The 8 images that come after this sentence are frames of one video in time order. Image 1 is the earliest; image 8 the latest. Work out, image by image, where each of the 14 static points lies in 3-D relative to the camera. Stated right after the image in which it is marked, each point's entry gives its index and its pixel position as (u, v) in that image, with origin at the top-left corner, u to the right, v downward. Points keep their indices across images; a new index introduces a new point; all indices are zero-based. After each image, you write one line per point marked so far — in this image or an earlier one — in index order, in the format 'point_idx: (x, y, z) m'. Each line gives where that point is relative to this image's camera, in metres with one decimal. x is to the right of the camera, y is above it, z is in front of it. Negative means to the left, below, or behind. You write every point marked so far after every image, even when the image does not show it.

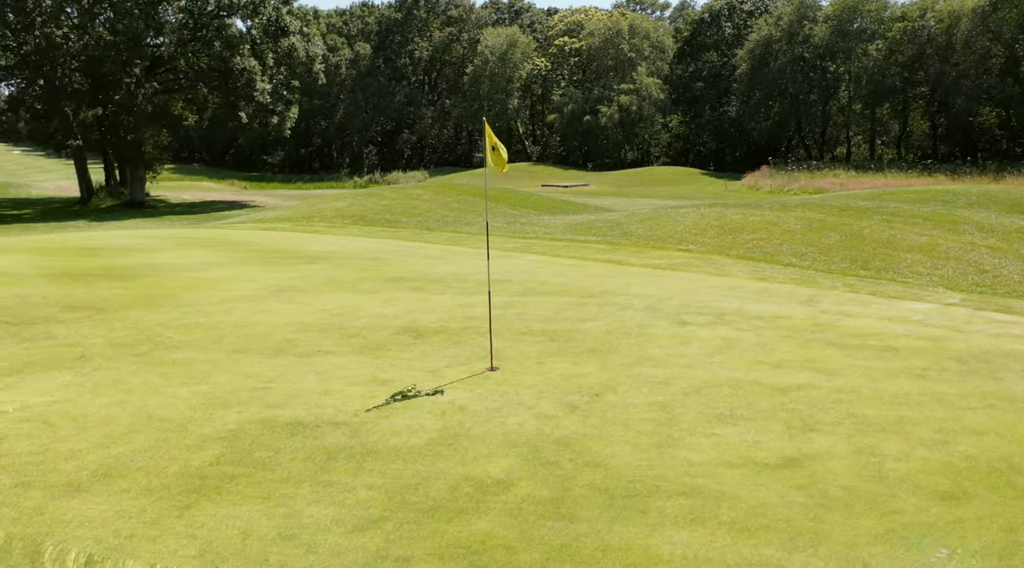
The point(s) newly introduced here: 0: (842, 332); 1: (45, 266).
0: (+3.2, -0.5, +8.3) m
1: (-7.0, +0.4, +12.6) m
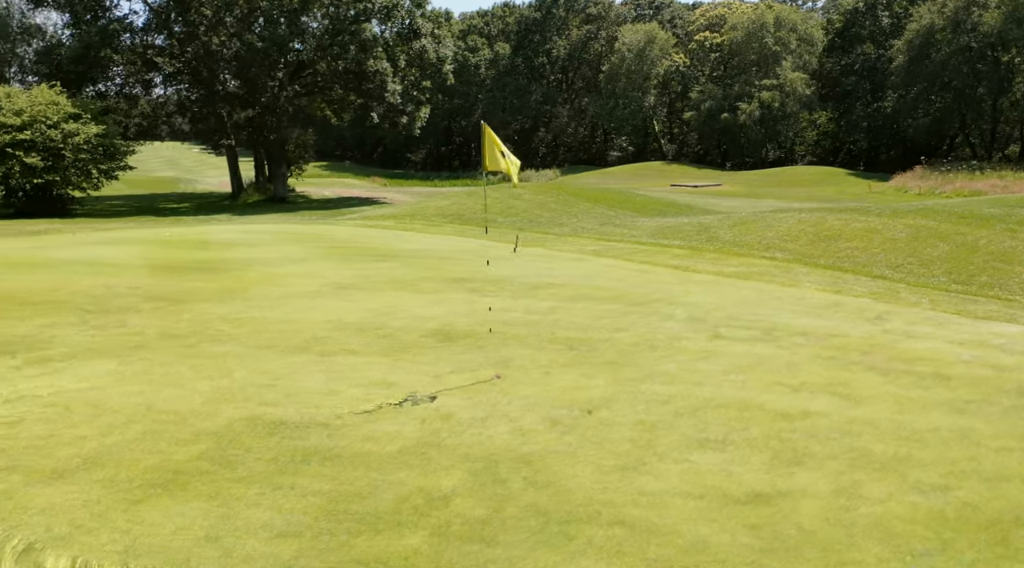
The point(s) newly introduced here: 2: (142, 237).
0: (+3.4, -0.7, +7.5) m
1: (-5.8, +0.5, +13.6) m
2: (-7.5, +0.9, +16.8) m
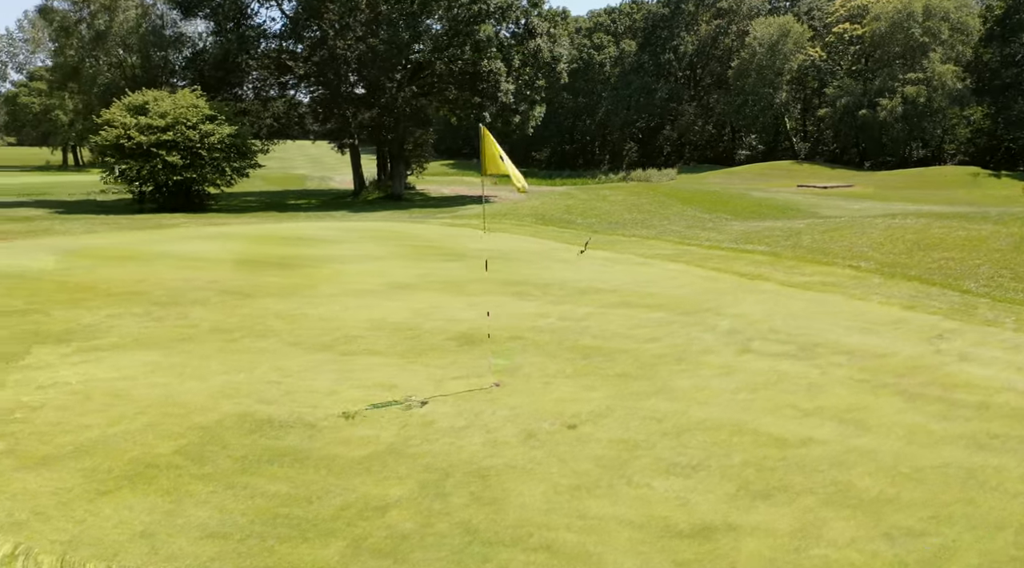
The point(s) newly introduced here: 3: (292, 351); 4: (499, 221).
0: (+3.4, -0.8, +6.8) m
1: (-4.6, +0.6, +14.3) m
2: (-5.7, +1.1, +17.7) m
3: (-2.1, -0.6, +8.1) m
4: (-0.3, +1.3, +18.1) m
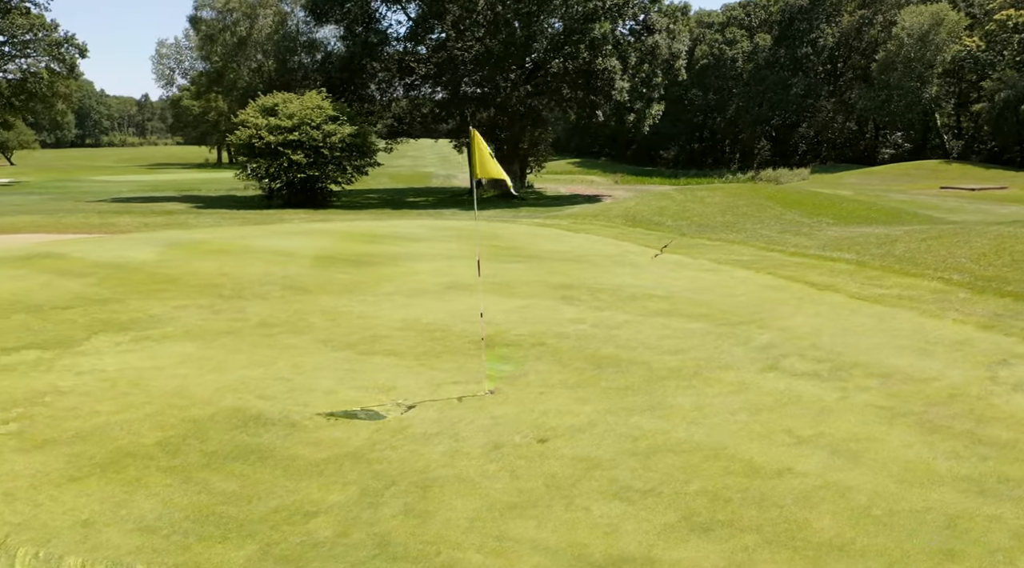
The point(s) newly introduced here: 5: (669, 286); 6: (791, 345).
0: (+3.3, -0.9, +6.1) m
1: (-3.3, +0.7, +14.8) m
2: (-3.8, +1.2, +18.3) m
3: (-1.9, -0.6, +8.3) m
4: (+1.6, +1.3, +17.8) m
5: (+2.0, 0.0, +10.8) m
6: (+2.7, -0.6, +8.0) m
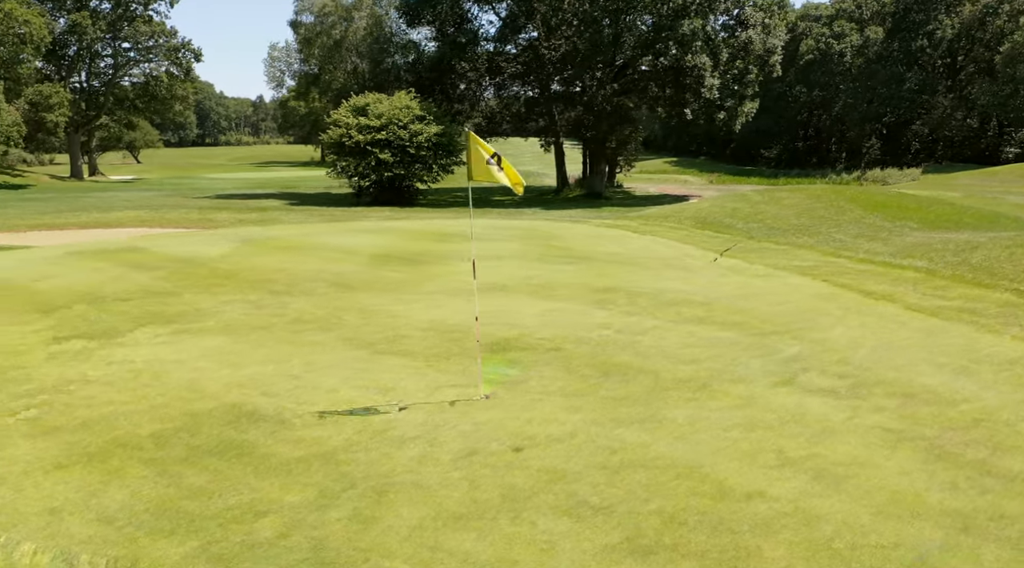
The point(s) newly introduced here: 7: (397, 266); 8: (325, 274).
0: (+3.1, -1.0, +5.5) m
1: (-2.3, +0.7, +15.1) m
2: (-2.3, +1.2, +18.6) m
3: (-1.8, -0.6, +8.4) m
4: (+3.0, +1.2, +17.3) m
5: (+2.5, -0.1, +10.4) m
6: (+2.7, -0.7, +7.5) m
7: (-1.8, +0.3, +12.9) m
8: (-2.8, +0.1, +12.5) m
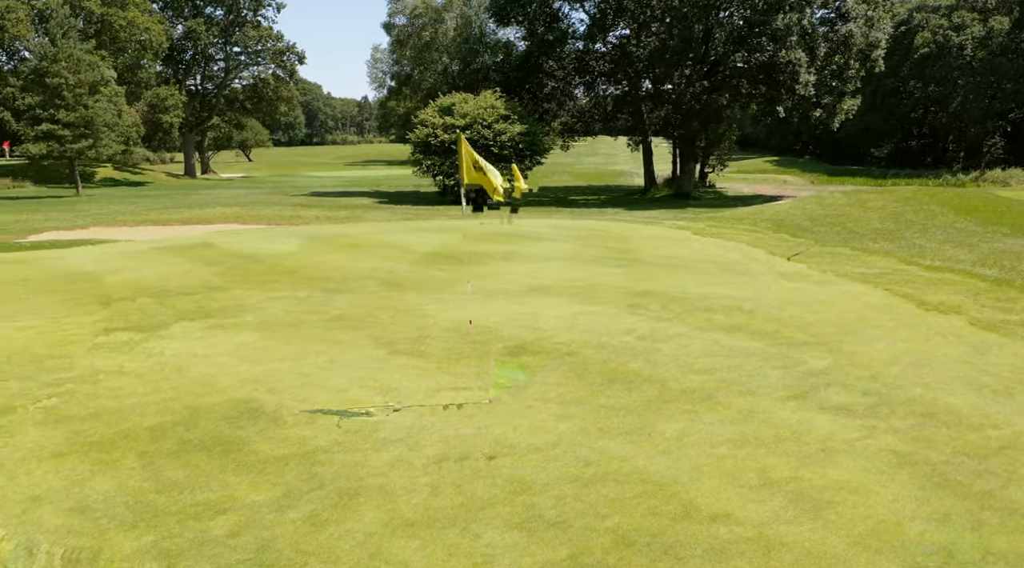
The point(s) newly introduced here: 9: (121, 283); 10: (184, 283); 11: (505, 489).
0: (+2.9, -1.1, +5.0) m
1: (-1.2, +0.7, +15.1) m
2: (-0.8, +1.3, +18.7) m
3: (-1.6, -0.6, +8.5) m
4: (+4.3, +1.1, +16.8) m
5: (+3.0, -0.2, +9.9) m
6: (+2.8, -0.7, +7.0) m
7: (-1.0, +0.3, +13.0) m
8: (-2.0, +0.2, +12.7) m
9: (-5.5, 0.0, +11.9) m
10: (-4.7, 0.0, +12.0) m
11: (0.0, -1.2, +5.1) m
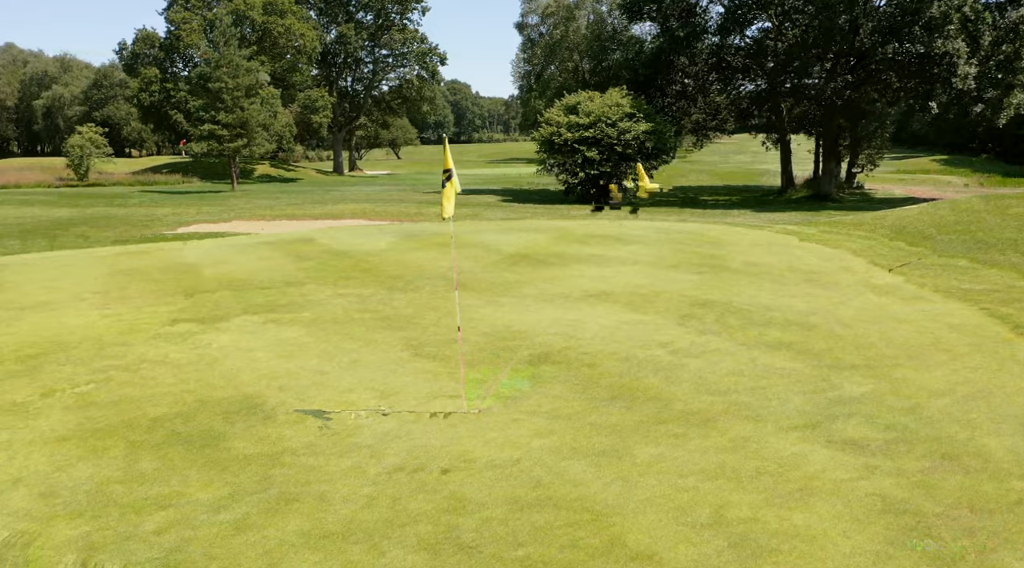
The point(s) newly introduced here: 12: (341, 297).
0: (+2.5, -1.3, +4.3) m
1: (+0.4, +0.7, +15.0) m
2: (+1.5, +1.2, +18.4) m
3: (-1.2, -0.6, +8.5) m
4: (+6.1, +0.9, +15.5) m
5: (+3.5, -0.3, +9.1) m
6: (+2.8, -0.9, +6.3) m
7: (+0.2, +0.2, +12.8) m
8: (-0.9, +0.2, +12.7) m
9: (-4.5, +0.1, +12.6) m
10: (-3.6, +0.1, +12.5) m
11: (-0.4, -1.3, +4.9) m
12: (-2.2, -0.2, +10.8) m
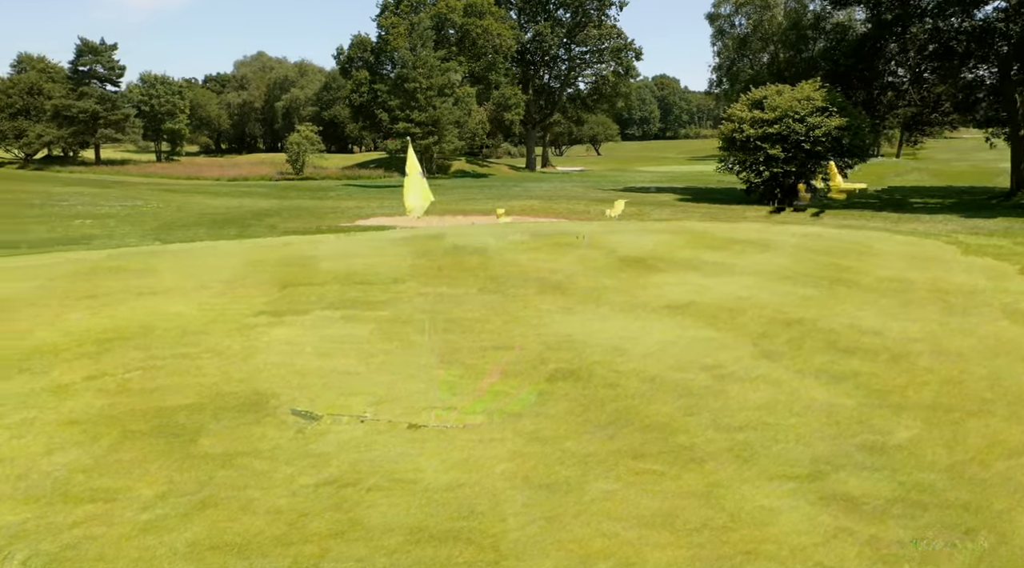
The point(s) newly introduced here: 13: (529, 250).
0: (+1.8, -1.4, +3.3) m
1: (+2.5, +0.6, +14.1) m
2: (+4.5, +1.1, +17.1) m
3: (-0.7, -0.7, +8.4) m
4: (+8.2, +0.6, +13.2) m
5: (+3.9, -0.5, +7.7) m
6: (+2.5, -1.1, +5.1) m
7: (+1.8, +0.2, +12.1) m
8: (+0.7, +0.1, +12.3) m
9: (-2.8, +0.2, +13.1) m
10: (-2.0, +0.2, +12.8) m
11: (-0.9, -1.3, +4.6) m
12: (-1.1, -0.2, +10.8) m
13: (+0.4, +0.5, +14.1) m
